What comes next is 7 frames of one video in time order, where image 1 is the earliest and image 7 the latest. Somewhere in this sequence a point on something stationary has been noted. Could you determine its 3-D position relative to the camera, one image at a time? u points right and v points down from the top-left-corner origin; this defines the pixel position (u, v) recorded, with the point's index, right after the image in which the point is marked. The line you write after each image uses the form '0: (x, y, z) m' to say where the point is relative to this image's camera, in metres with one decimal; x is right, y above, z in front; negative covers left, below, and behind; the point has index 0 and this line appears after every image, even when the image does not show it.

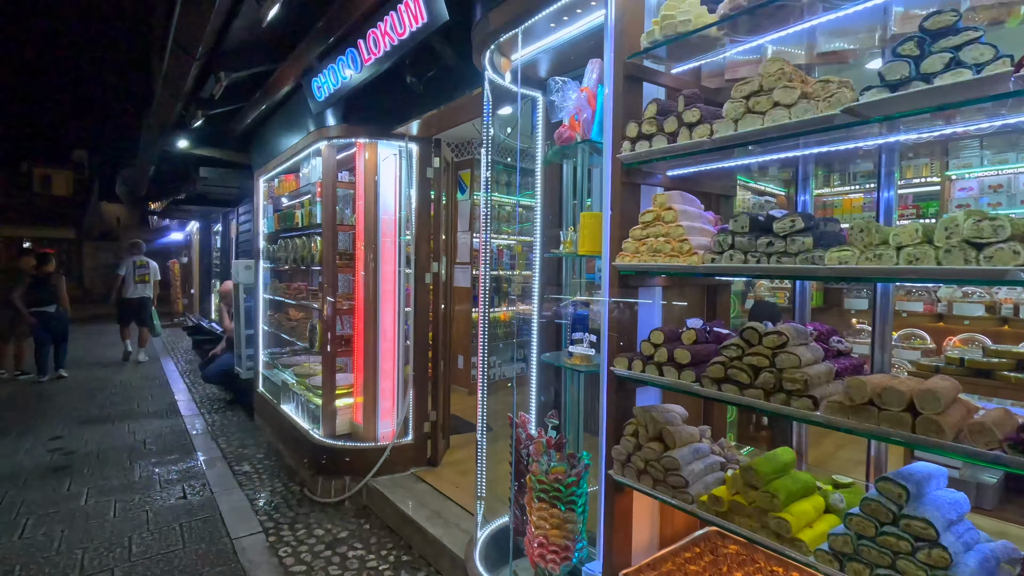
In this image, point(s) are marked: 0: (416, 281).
0: (-0.7, 0.0, +3.9) m
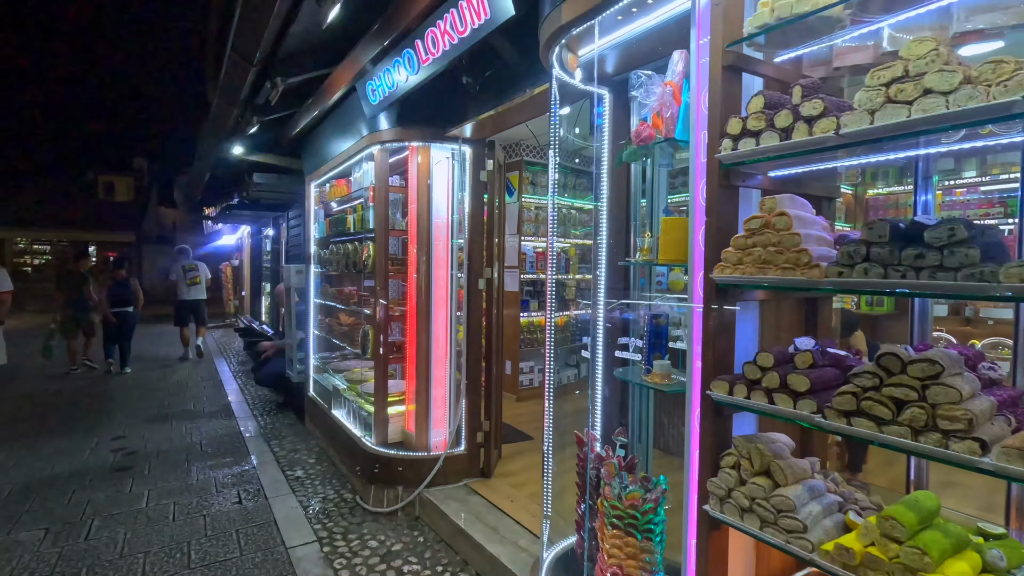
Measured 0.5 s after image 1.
0: (-0.3, 0.0, +3.8) m
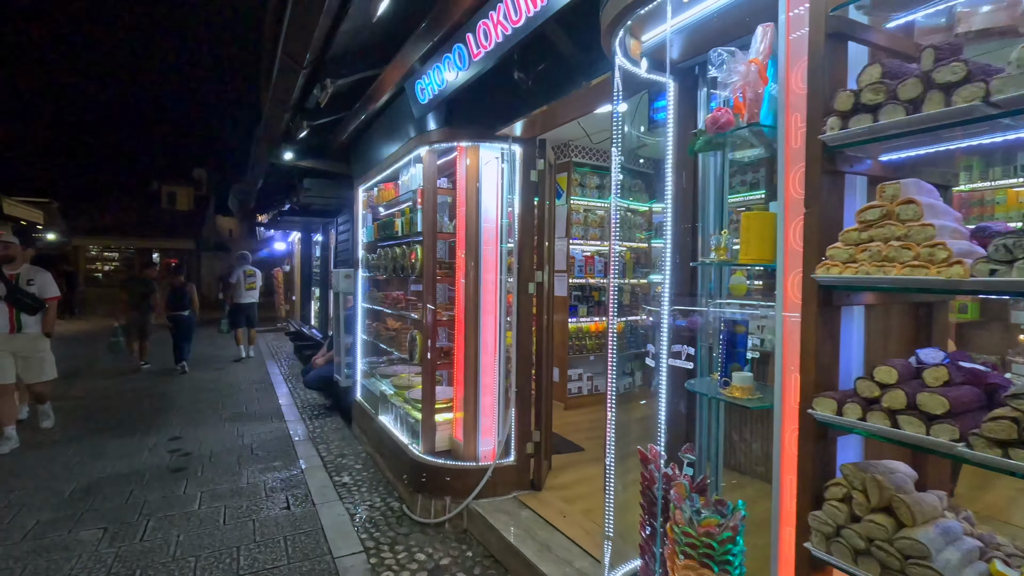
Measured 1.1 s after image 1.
0: (0.0, 0.0, +3.7) m
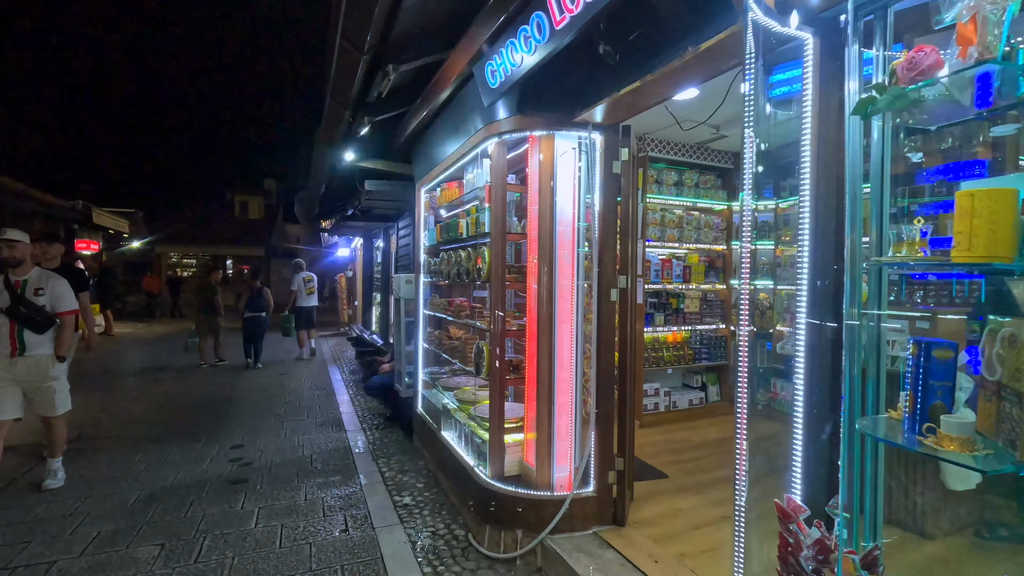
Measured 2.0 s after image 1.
0: (+0.5, -0.1, +3.2) m
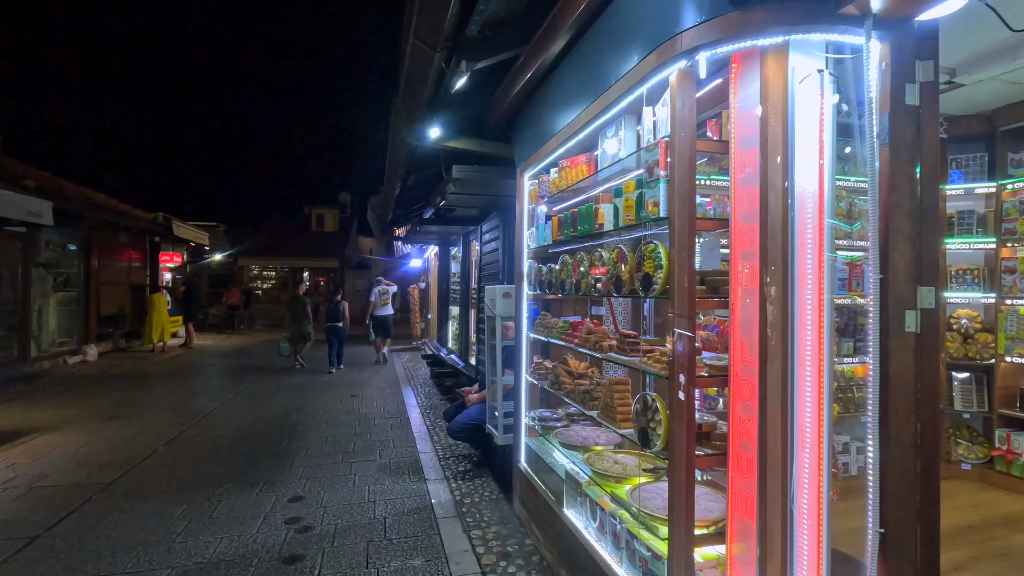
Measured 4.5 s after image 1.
0: (+1.3, -0.1, +1.8) m
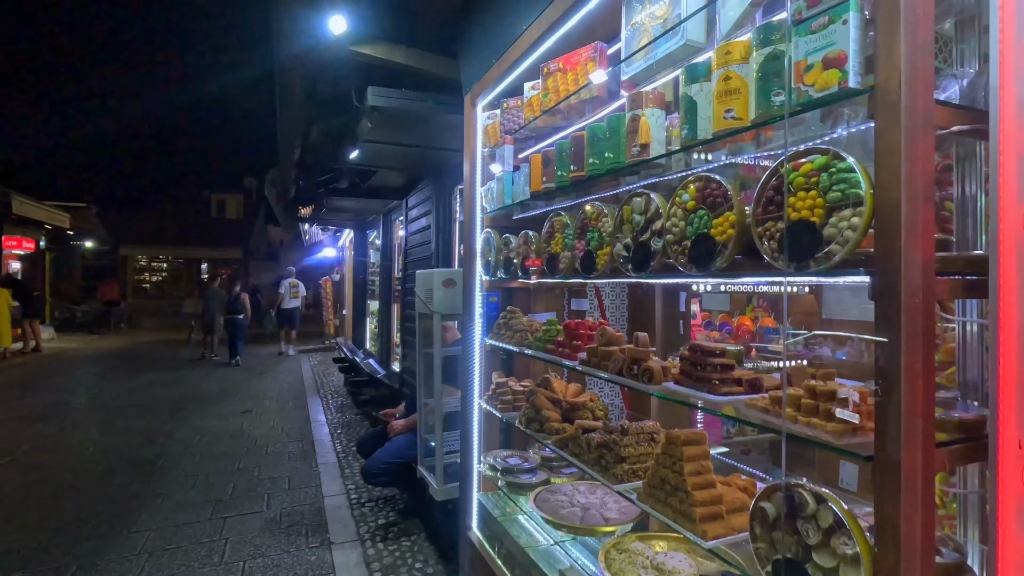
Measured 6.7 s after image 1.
0: (+1.3, -0.1, +0.7) m
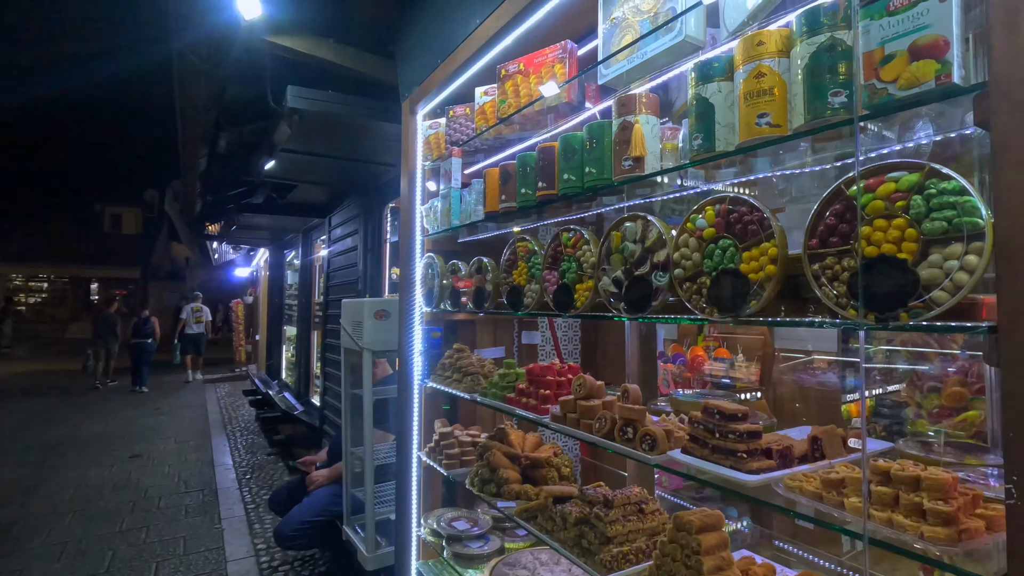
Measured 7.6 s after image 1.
0: (+1.3, -0.2, +0.6) m
